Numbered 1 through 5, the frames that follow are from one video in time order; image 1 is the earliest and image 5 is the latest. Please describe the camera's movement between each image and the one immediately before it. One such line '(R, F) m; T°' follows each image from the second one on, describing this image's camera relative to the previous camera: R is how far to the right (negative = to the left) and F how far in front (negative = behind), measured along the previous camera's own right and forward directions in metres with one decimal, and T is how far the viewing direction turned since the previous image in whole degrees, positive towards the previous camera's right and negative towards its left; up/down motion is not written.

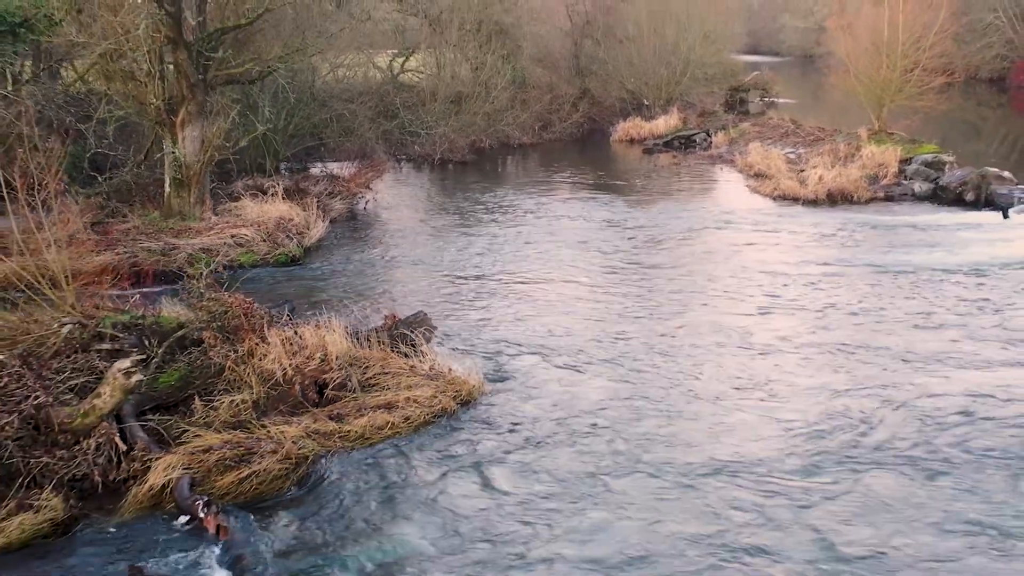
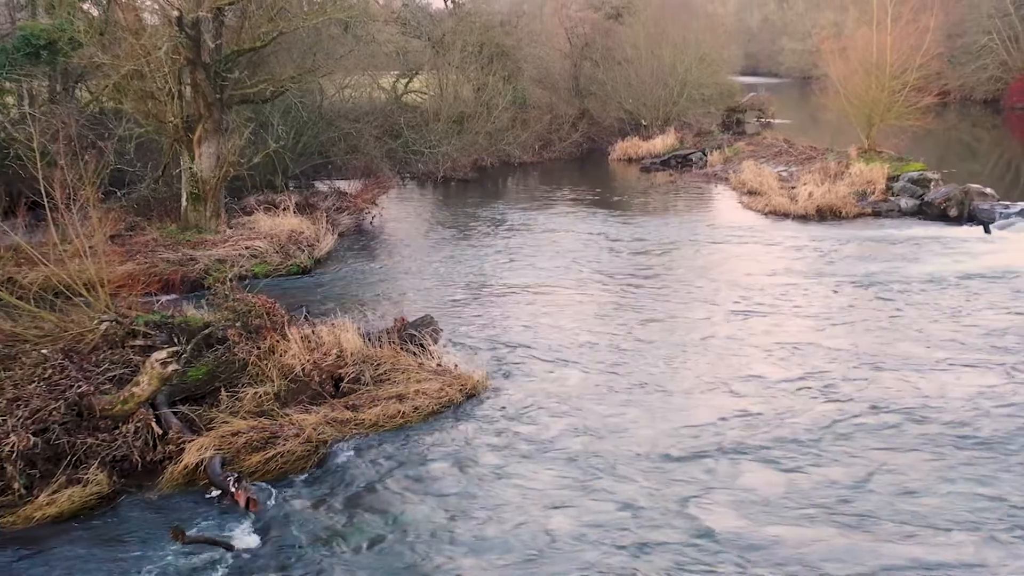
(0.0, -0.7) m; 0°
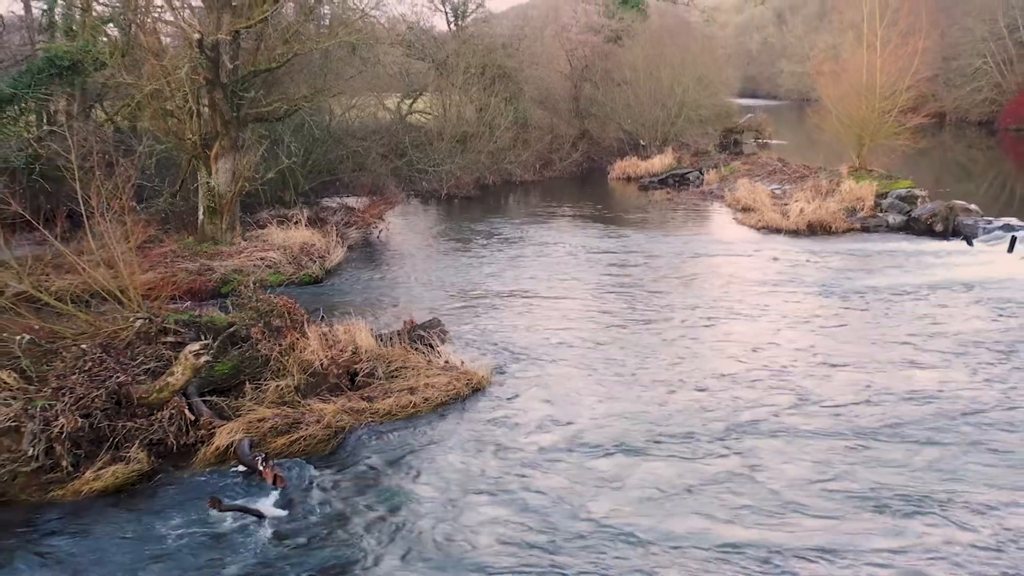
(0.0, -0.7) m; 0°
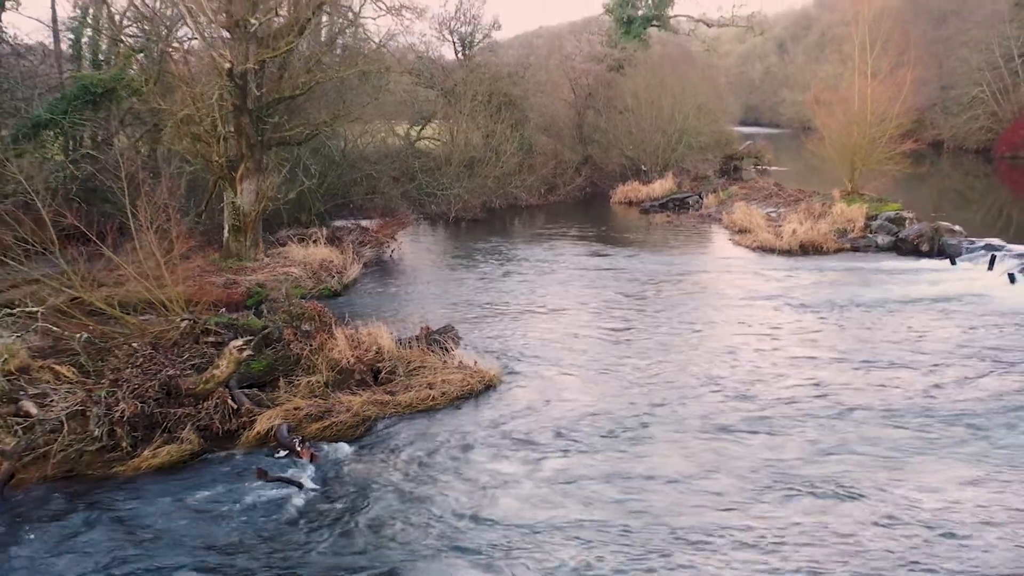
(-0.1, -1.0) m; 0°
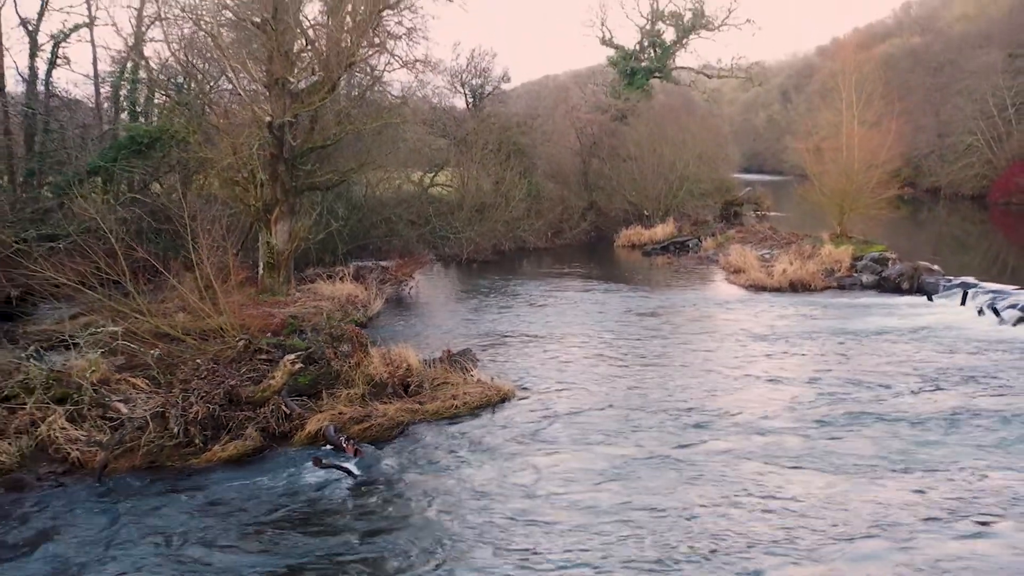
(-0.1, -1.6) m; 0°
